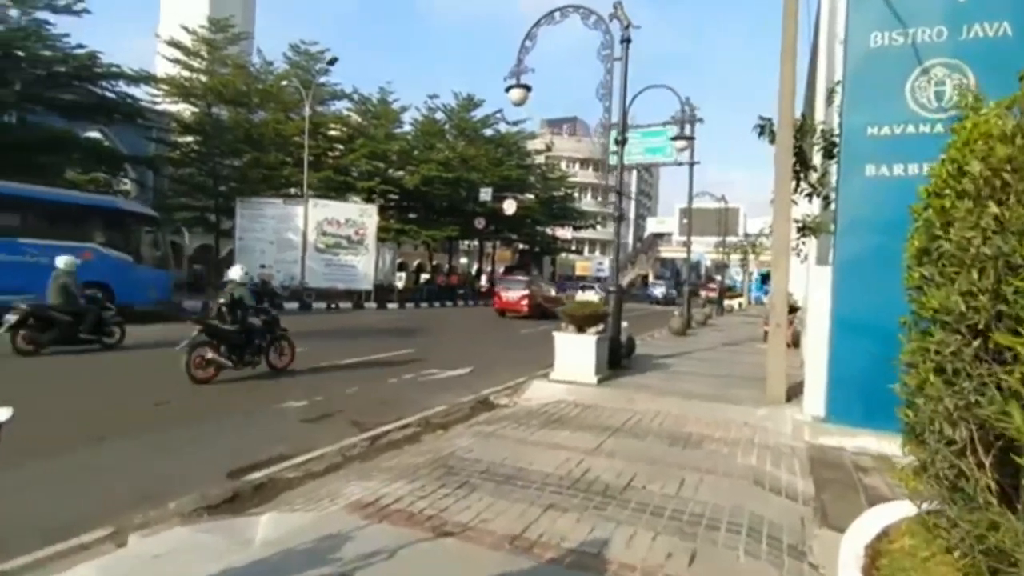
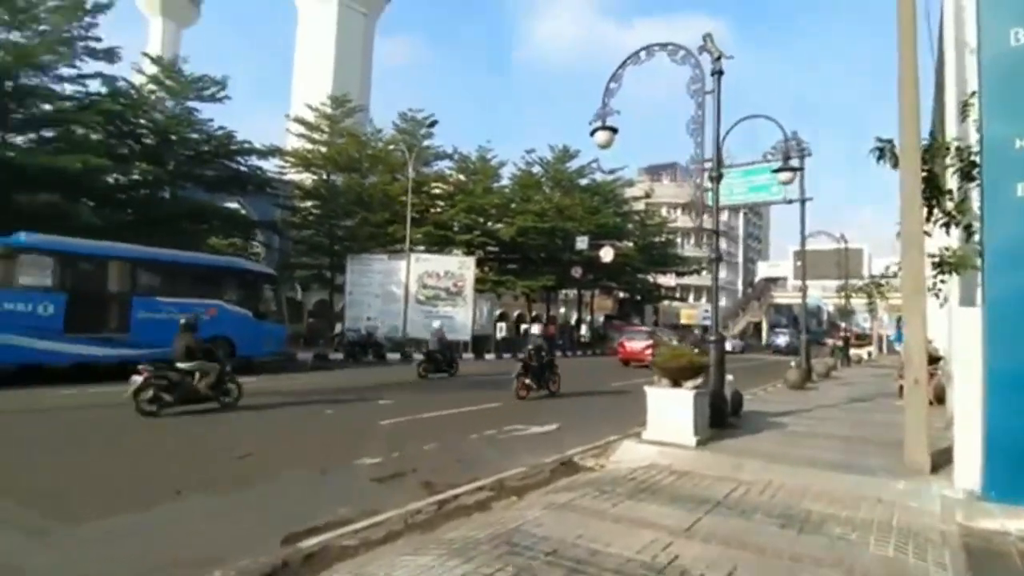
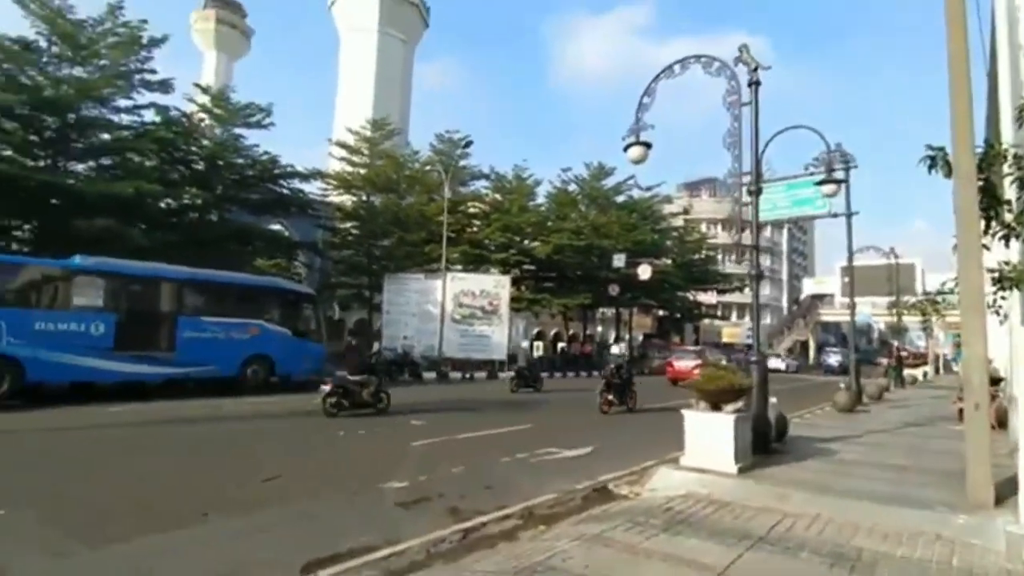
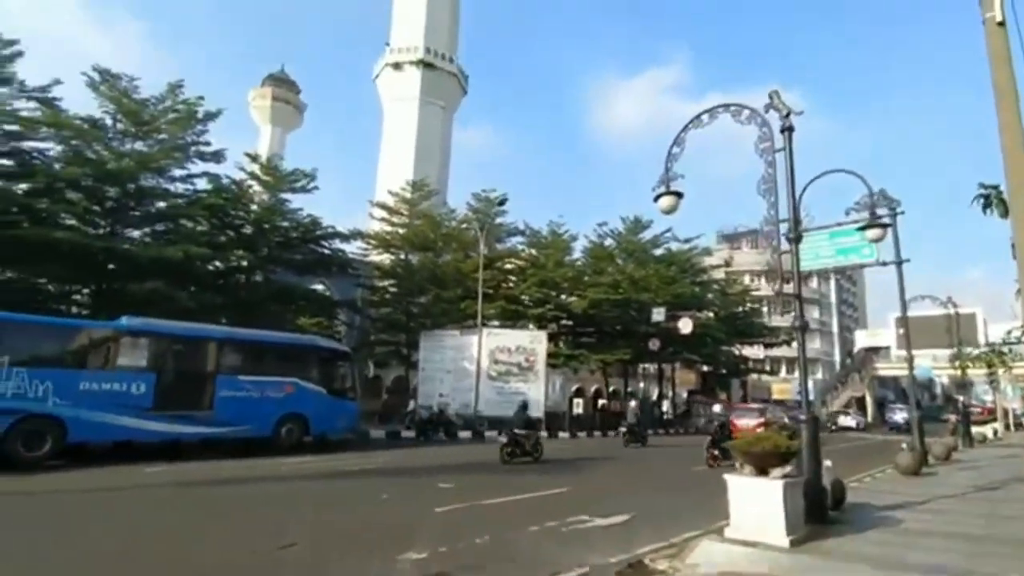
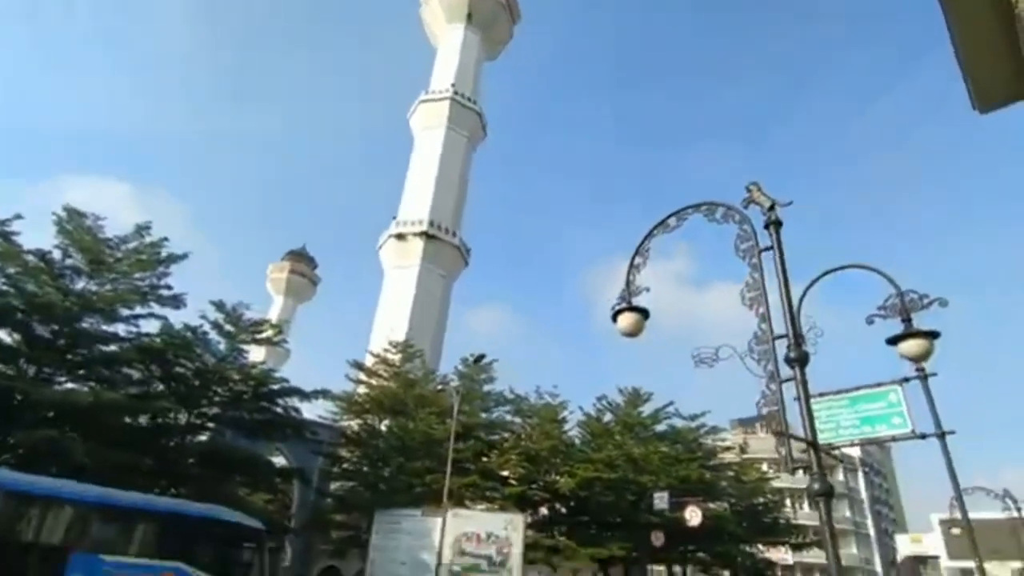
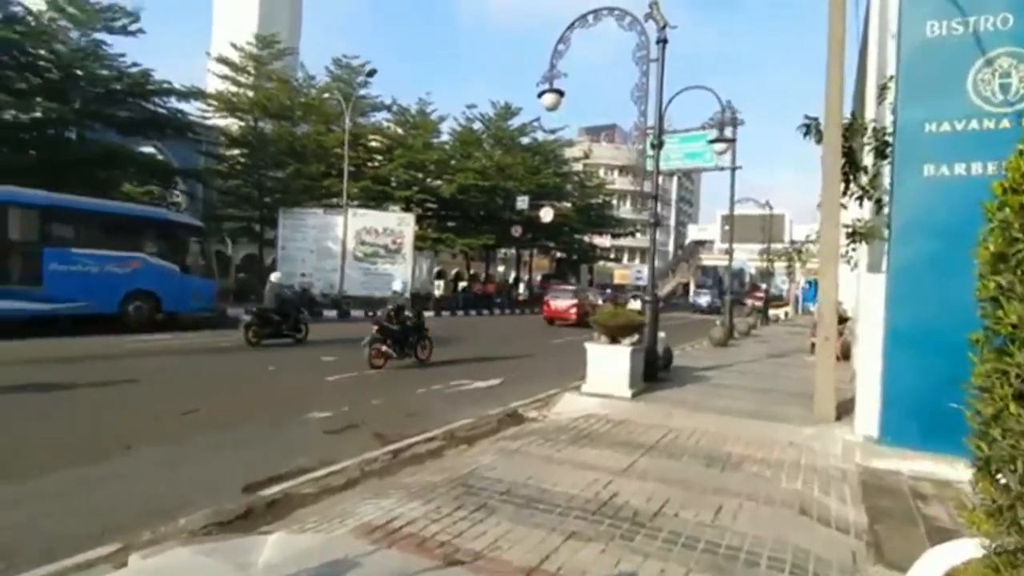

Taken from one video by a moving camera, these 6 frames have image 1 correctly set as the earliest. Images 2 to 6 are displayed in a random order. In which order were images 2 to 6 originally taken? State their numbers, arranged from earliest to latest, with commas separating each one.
6, 2, 3, 4, 5
